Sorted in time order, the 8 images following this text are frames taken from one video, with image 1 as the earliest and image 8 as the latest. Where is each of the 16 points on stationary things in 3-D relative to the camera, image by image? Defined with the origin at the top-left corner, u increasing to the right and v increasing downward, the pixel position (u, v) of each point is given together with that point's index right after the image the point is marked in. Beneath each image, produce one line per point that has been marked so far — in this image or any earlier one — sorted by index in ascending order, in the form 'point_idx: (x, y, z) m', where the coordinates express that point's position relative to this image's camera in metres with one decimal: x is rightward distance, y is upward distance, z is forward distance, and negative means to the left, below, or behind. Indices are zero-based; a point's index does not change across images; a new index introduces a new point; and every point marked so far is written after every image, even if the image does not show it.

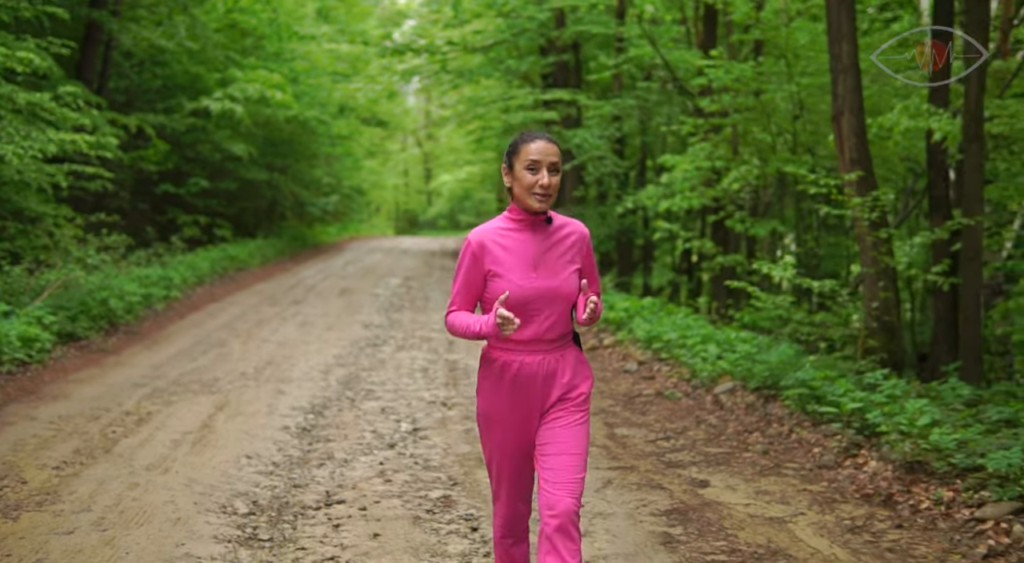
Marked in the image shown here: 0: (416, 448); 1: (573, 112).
0: (-0.6, -1.0, +5.1) m
1: (+1.1, +3.1, +15.9) m
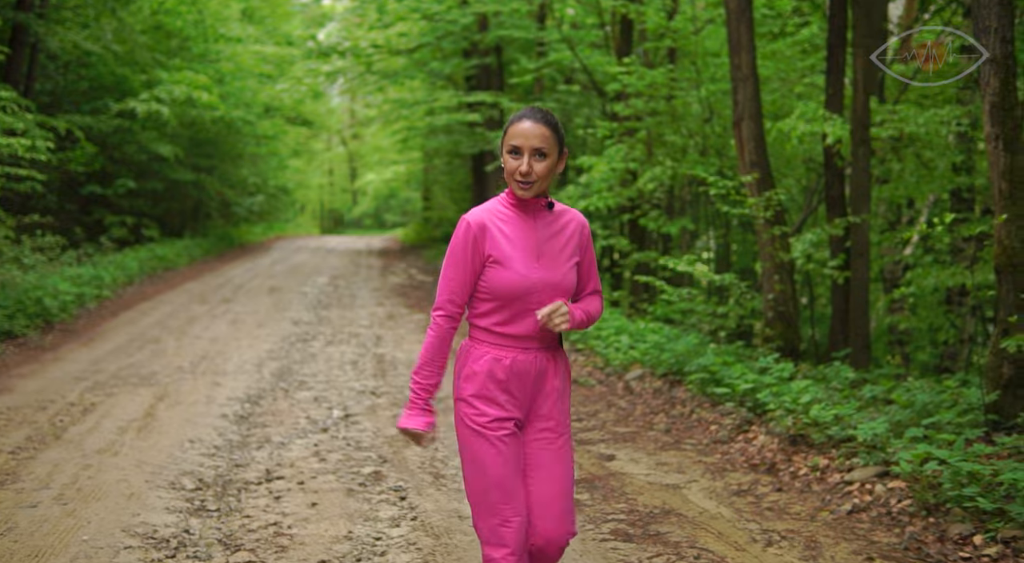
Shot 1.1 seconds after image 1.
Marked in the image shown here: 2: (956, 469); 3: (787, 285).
0: (-1.0, -0.9, +5.5) m
1: (-0.4, +3.2, +16.5) m
2: (+2.7, -1.1, +5.3) m
3: (+3.0, 0.0, +9.6) m
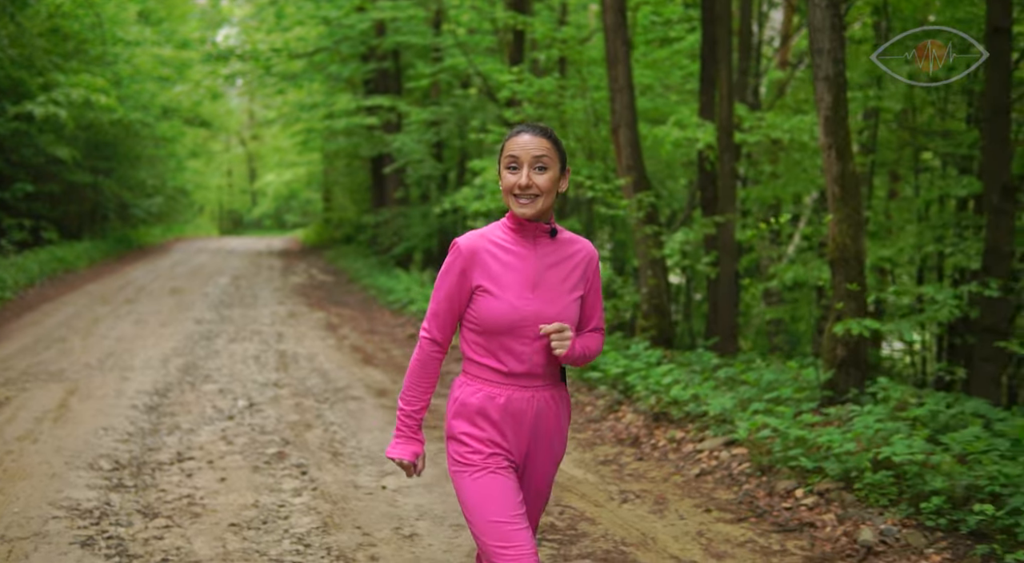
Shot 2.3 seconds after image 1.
0: (-1.8, -0.9, +6.0) m
1: (-2.3, +3.2, +16.9) m
2: (+1.9, -1.1, +6.2) m
3: (+1.8, 0.0, +10.5) m
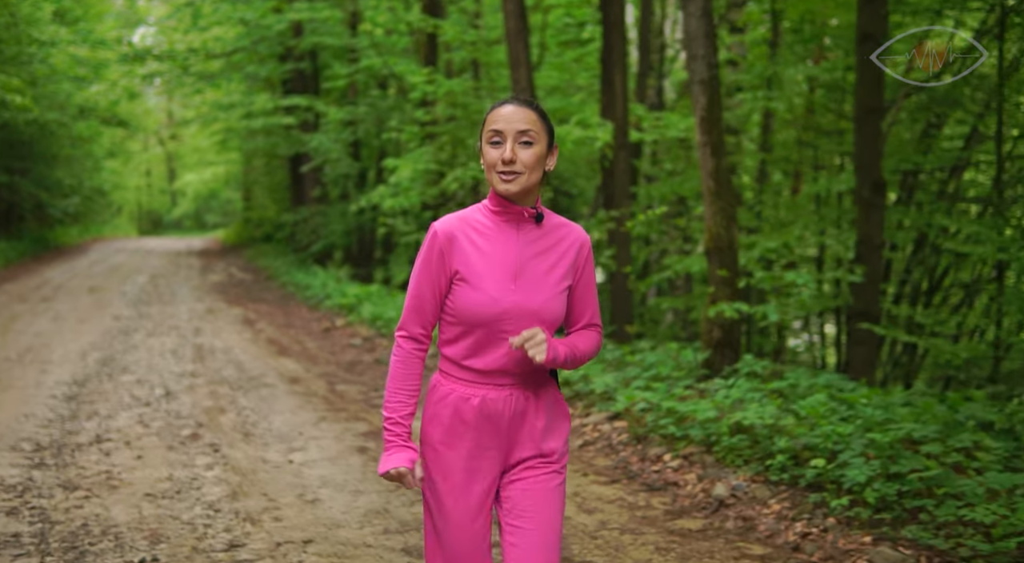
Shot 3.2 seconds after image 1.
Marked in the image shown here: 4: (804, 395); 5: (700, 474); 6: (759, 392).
0: (-2.5, -0.9, +6.5) m
1: (-4.0, +3.3, +17.3) m
2: (+1.2, -1.0, +6.9) m
3: (+0.7, +0.1, +11.1) m
4: (+2.3, -0.9, +6.9) m
5: (+1.3, -1.3, +6.1) m
6: (+2.0, -0.9, +7.0) m
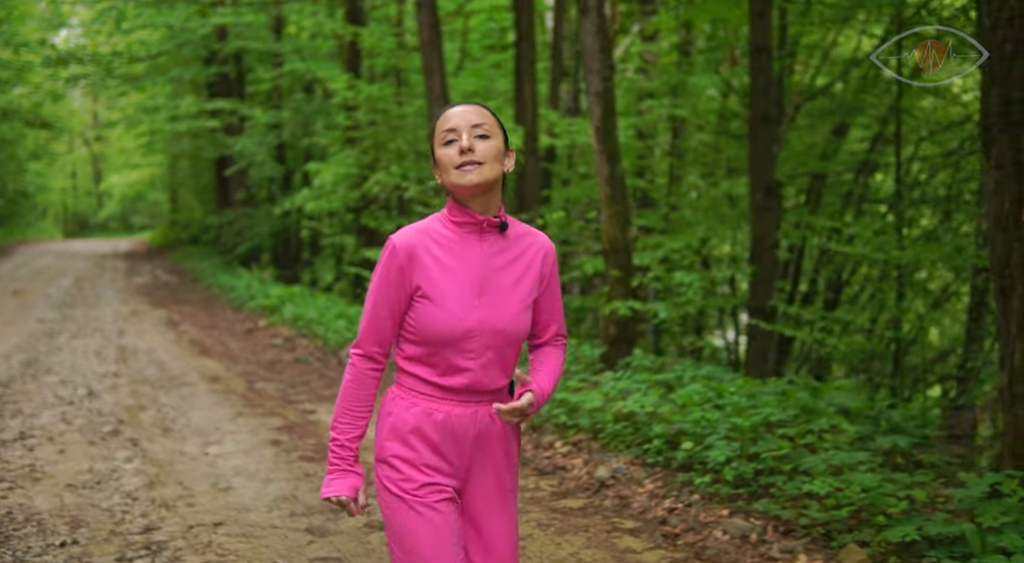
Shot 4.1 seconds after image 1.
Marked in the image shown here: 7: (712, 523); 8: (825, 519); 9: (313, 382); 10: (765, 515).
0: (-3.3, -1.0, +6.8) m
1: (-5.5, +3.3, +17.5) m
2: (+0.4, -1.0, +7.6) m
3: (-0.4, +0.1, +11.7) m
4: (+1.5, -0.9, +7.6) m
5: (+0.6, -1.4, +6.7) m
6: (+1.2, -0.9, +7.7) m
7: (+1.3, -1.6, +5.7) m
8: (+2.0, -1.5, +5.6) m
9: (-1.9, -1.0, +8.4) m
10: (+1.7, -1.5, +5.8) m
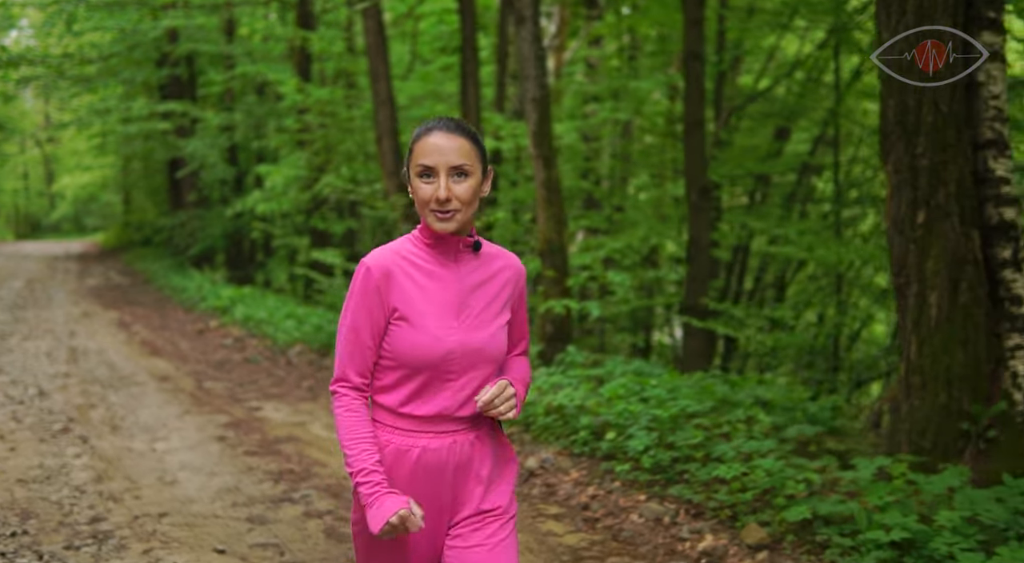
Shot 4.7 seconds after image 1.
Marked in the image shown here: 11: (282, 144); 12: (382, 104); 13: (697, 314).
0: (-3.8, -1.0, +7.1) m
1: (-6.5, +3.2, +17.7) m
2: (-0.2, -1.0, +8.0) m
3: (-1.2, +0.1, +12.1) m
4: (+0.9, -0.9, +8.1) m
5: (0.0, -1.4, +7.1) m
6: (+0.6, -0.9, +8.1) m
7: (+0.8, -1.6, +6.2) m
8: (+1.5, -1.5, +6.1) m
9: (-2.5, -1.0, +8.7) m
10: (+1.2, -1.6, +6.2) m
11: (-3.8, +2.3, +14.6) m
12: (-1.7, +2.3, +11.7) m
13: (+2.5, -0.4, +11.8) m
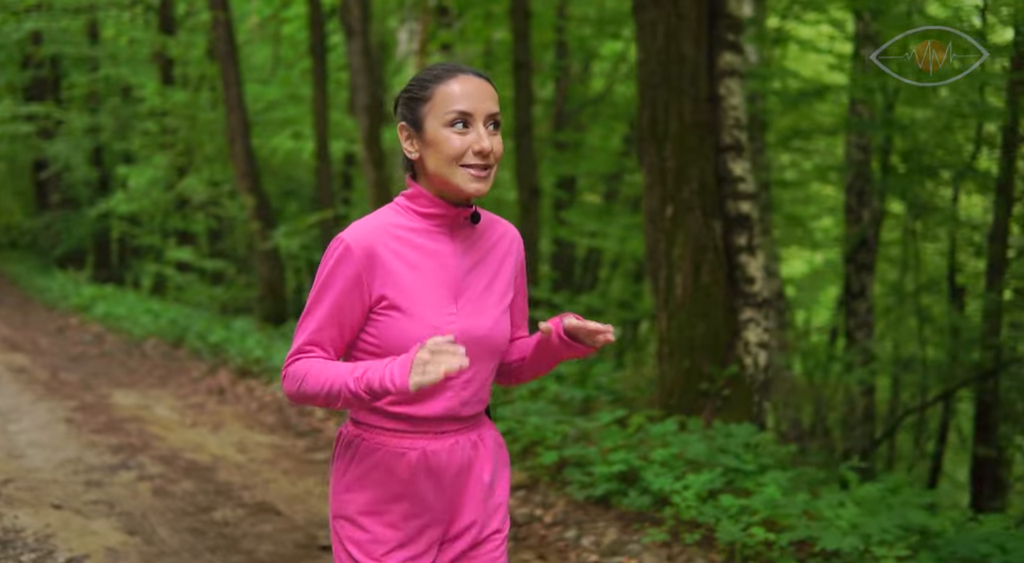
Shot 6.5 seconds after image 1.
0: (-5.5, -1.0, +7.9) m
1: (-9.4, +3.3, +18.0) m
2: (-2.0, -1.0, +9.1) m
3: (-3.4, +0.2, +13.1) m
4: (-0.9, -0.8, +9.3) m
5: (-1.7, -1.3, +8.3) m
6: (-1.2, -0.8, +9.4) m
7: (-0.8, -1.5, +7.5) m
8: (-0.1, -1.5, +7.4) m
9: (-4.4, -1.0, +9.6) m
10: (-0.4, -1.5, +7.6) m
11: (-6.4, +2.4, +15.3) m
12: (-4.0, +2.4, +12.6) m
13: (+0.3, -0.3, +13.3) m
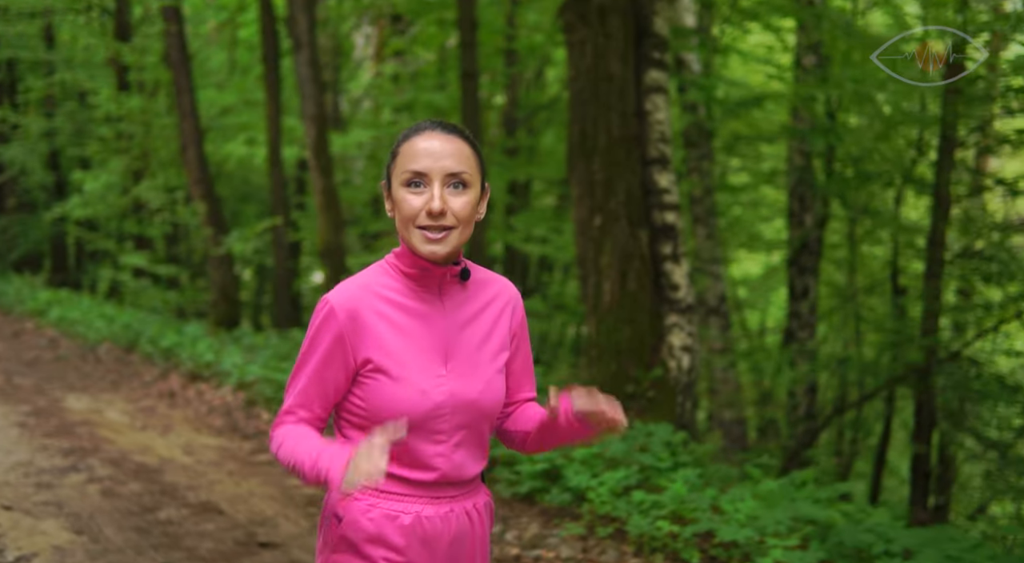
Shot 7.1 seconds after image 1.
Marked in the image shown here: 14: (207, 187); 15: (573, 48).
0: (-6.1, -1.1, +8.1) m
1: (-10.4, +3.2, +18.1) m
2: (-2.7, -1.1, +9.5) m
3: (-4.2, +0.1, +13.4) m
4: (-1.6, -0.9, +9.8) m
5: (-2.3, -1.4, +8.7) m
6: (-1.9, -0.9, +9.8) m
7: (-1.4, -1.6, +7.9) m
8: (-0.7, -1.6, +7.9) m
9: (-5.1, -1.1, +9.9) m
10: (-1.0, -1.6, +8.0) m
11: (-7.3, +2.3, +15.5) m
12: (-4.7, +2.3, +12.9) m
13: (-0.5, -0.3, +13.7) m
14: (-4.5, +1.3, +13.2) m
15: (+0.6, +2.4, +9.0) m
